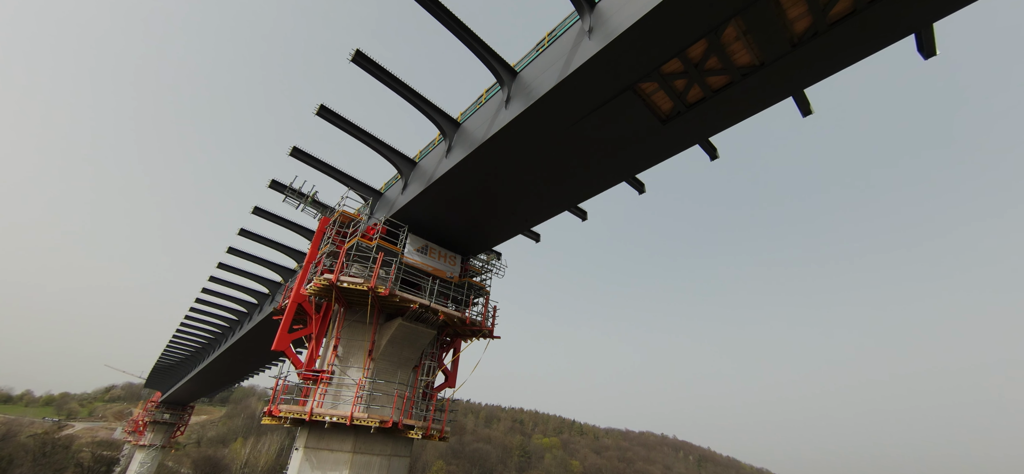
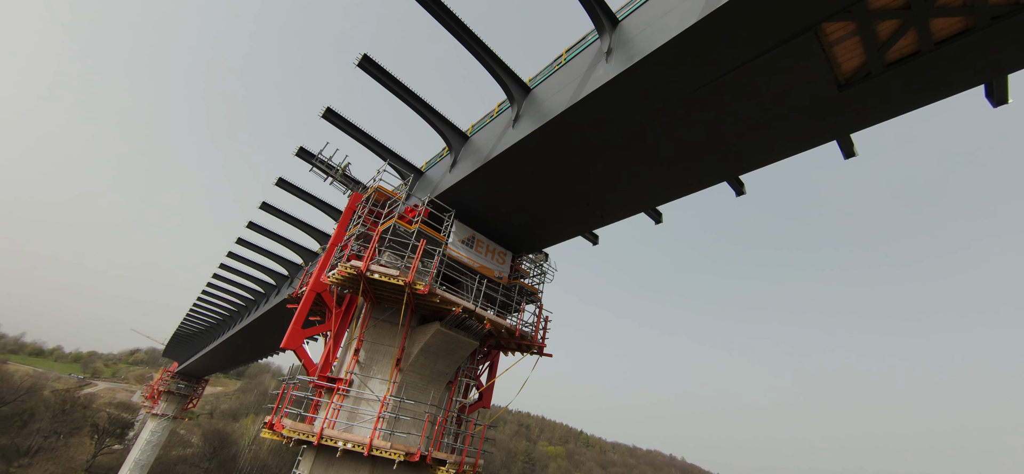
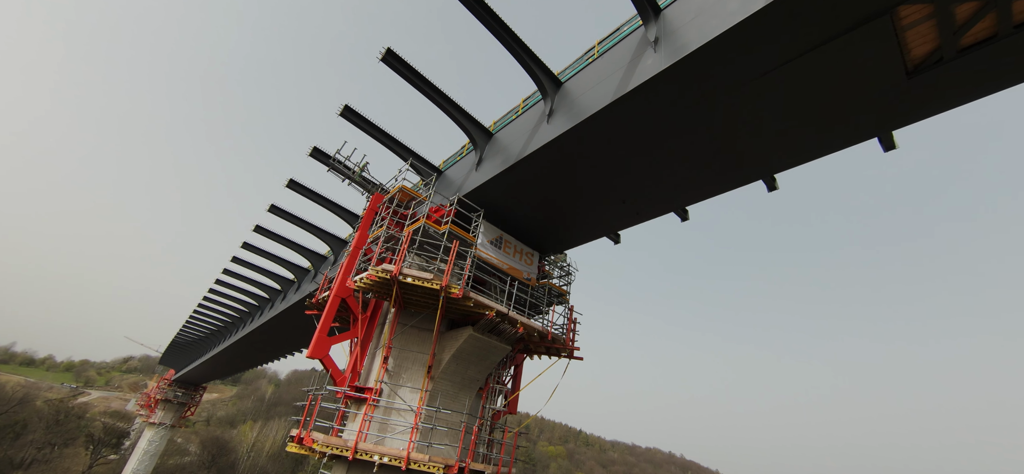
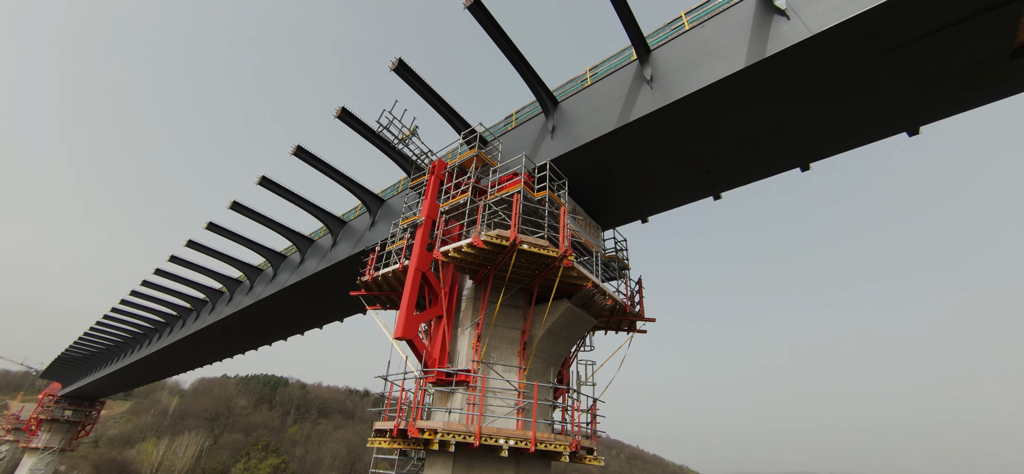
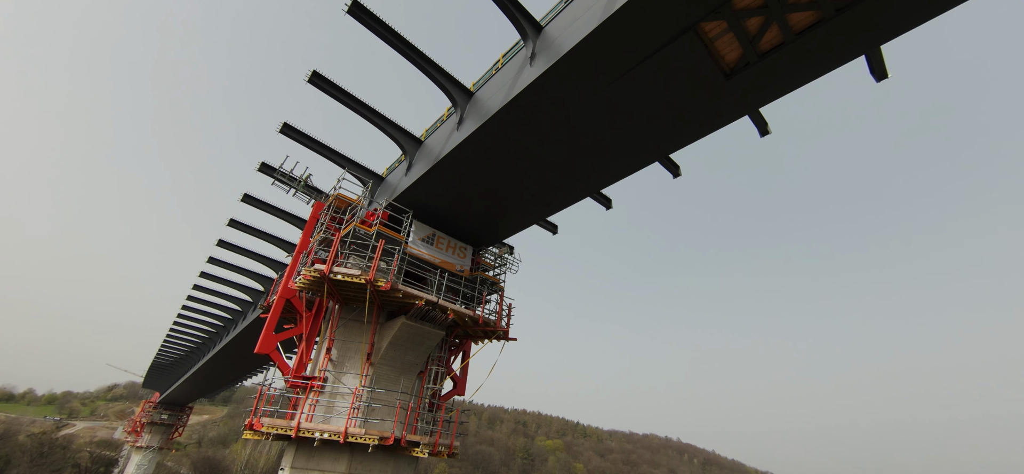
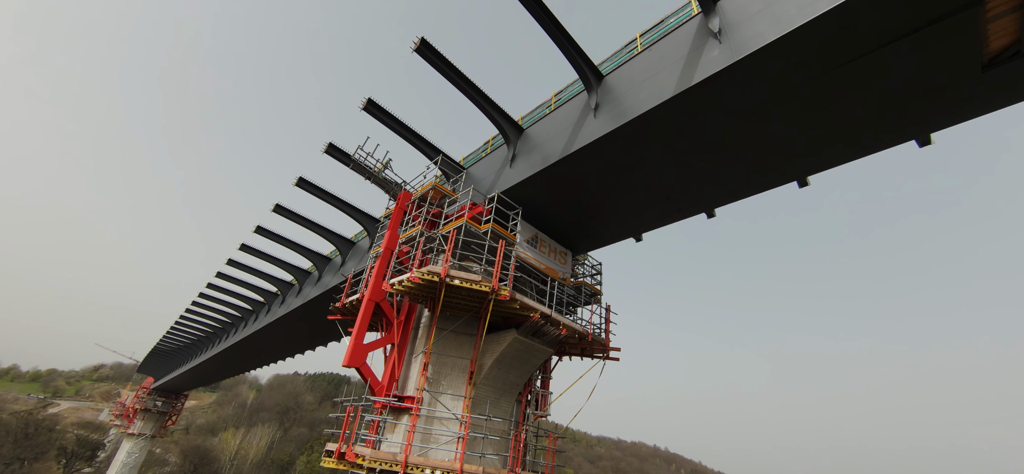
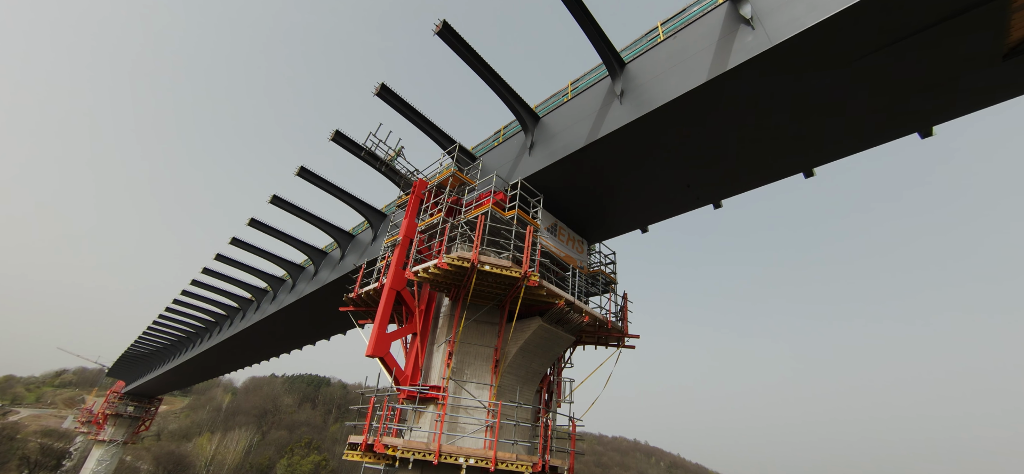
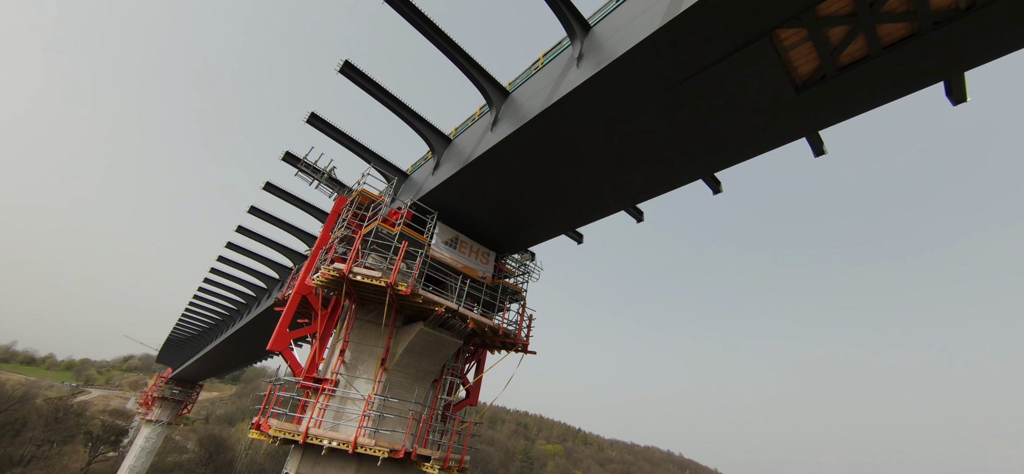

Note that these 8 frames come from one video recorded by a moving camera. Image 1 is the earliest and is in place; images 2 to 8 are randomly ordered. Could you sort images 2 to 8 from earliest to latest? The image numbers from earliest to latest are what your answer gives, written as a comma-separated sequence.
5, 8, 2, 3, 6, 7, 4
